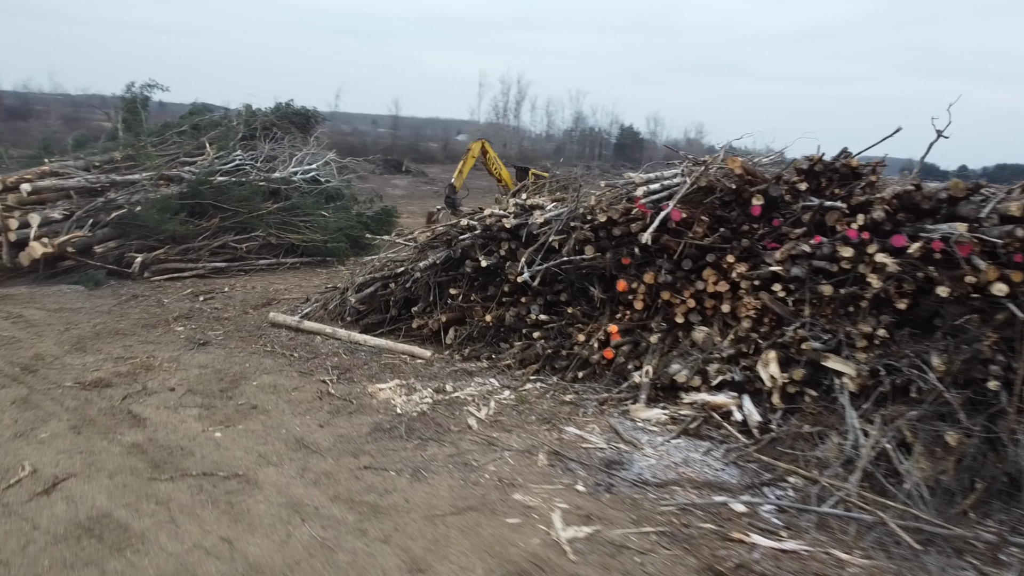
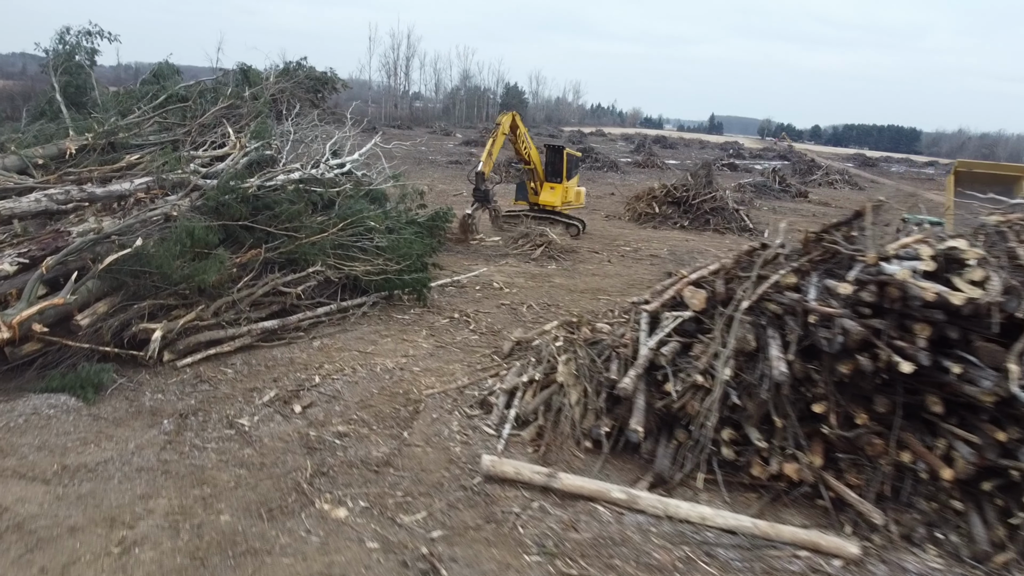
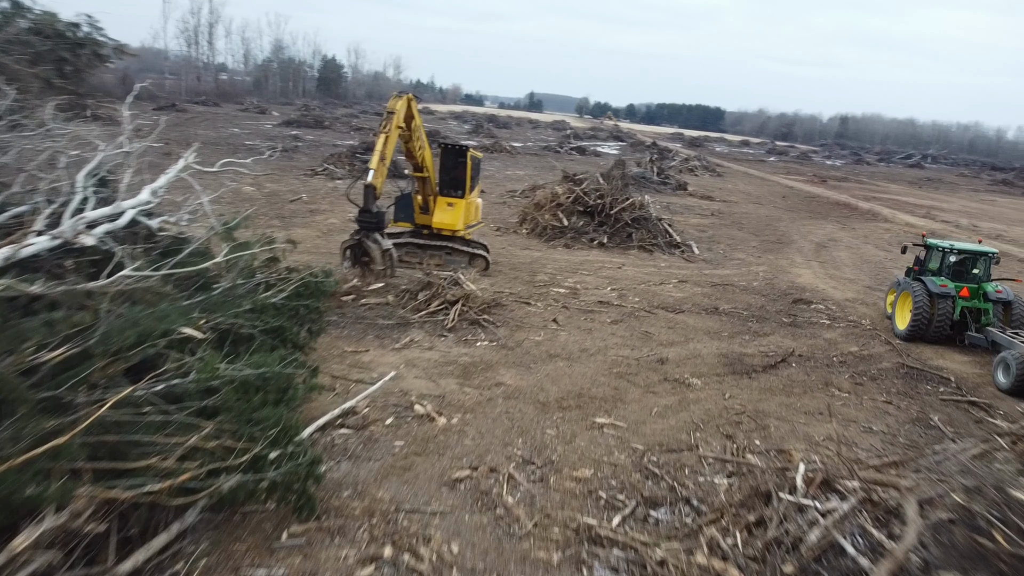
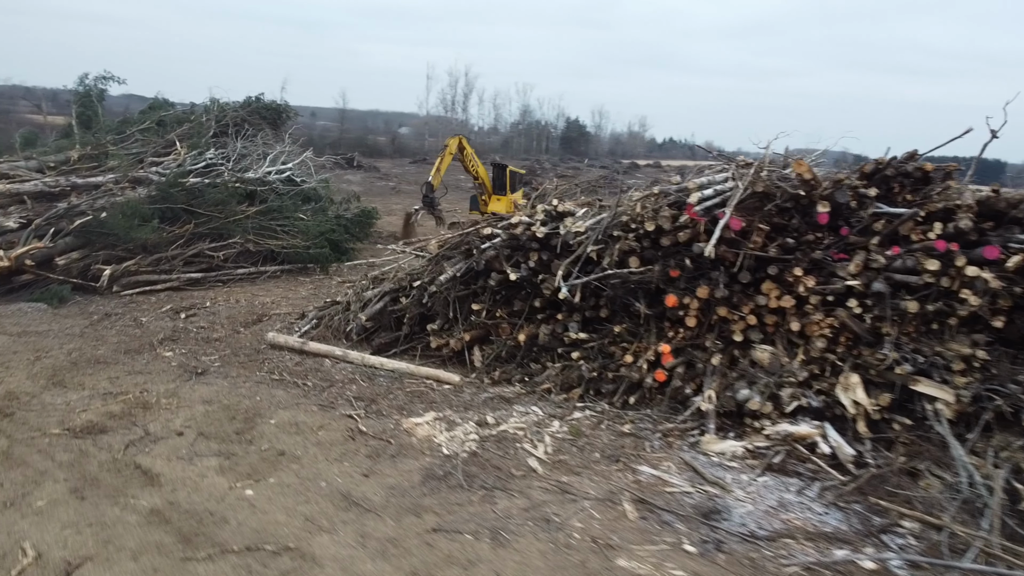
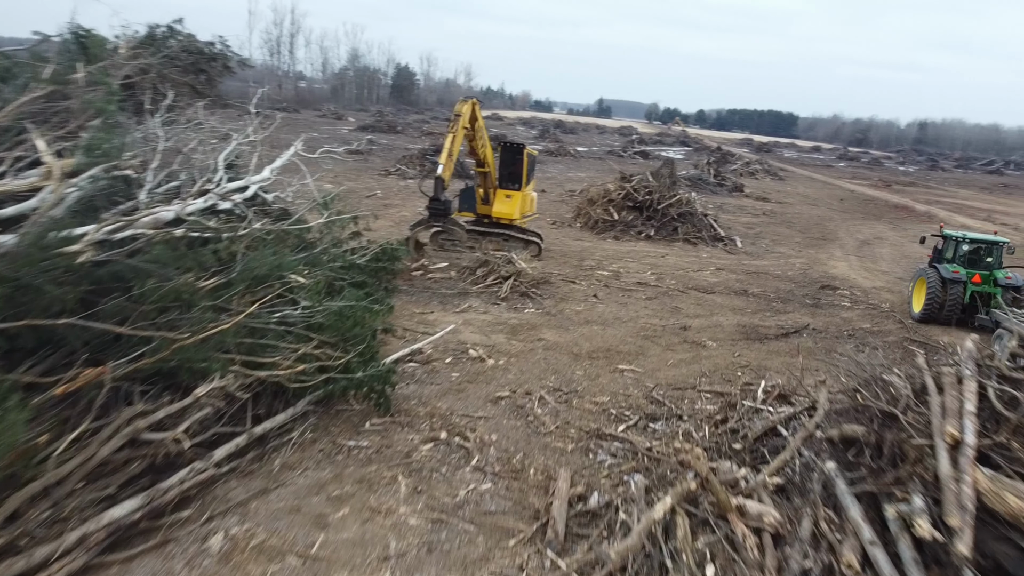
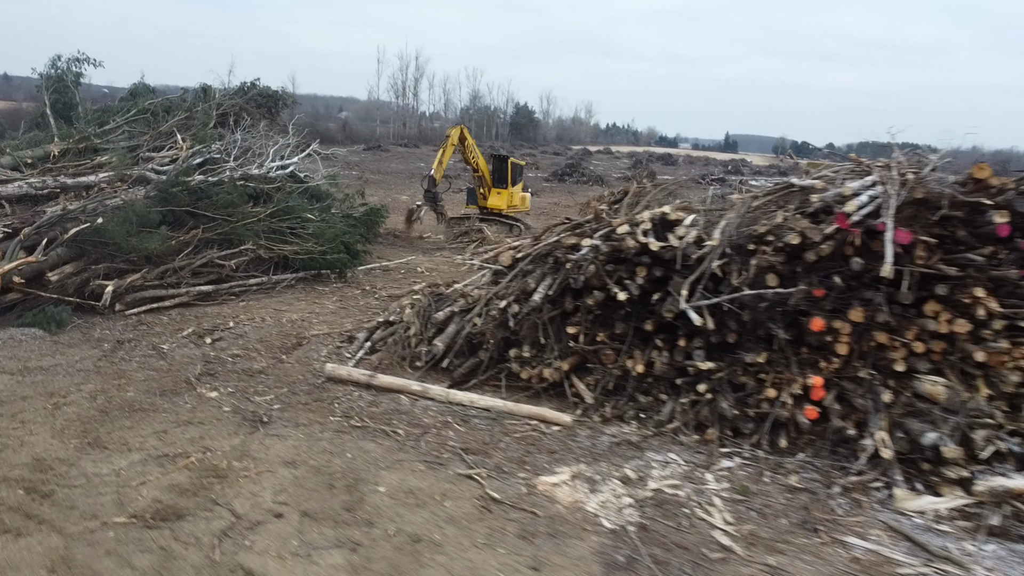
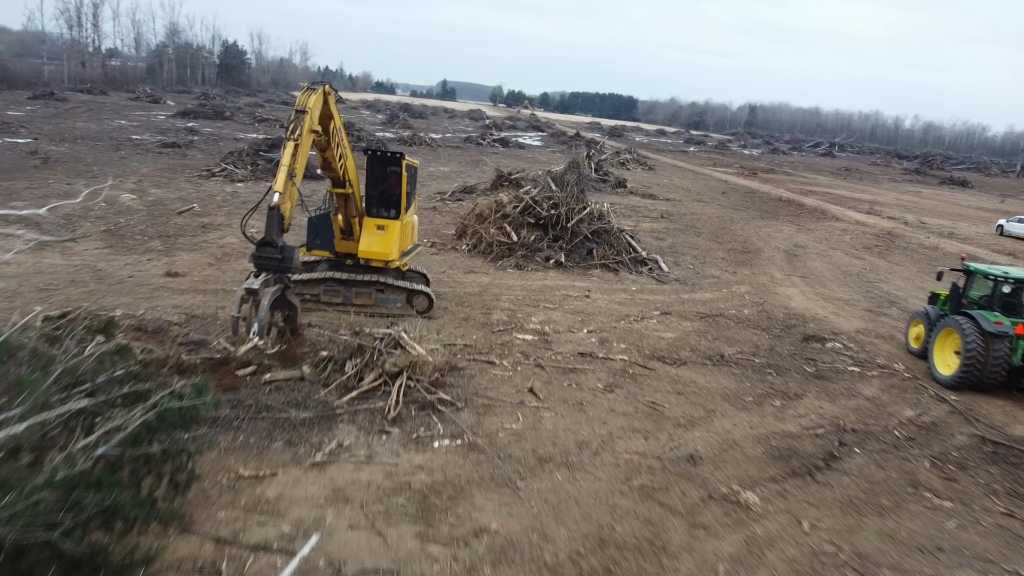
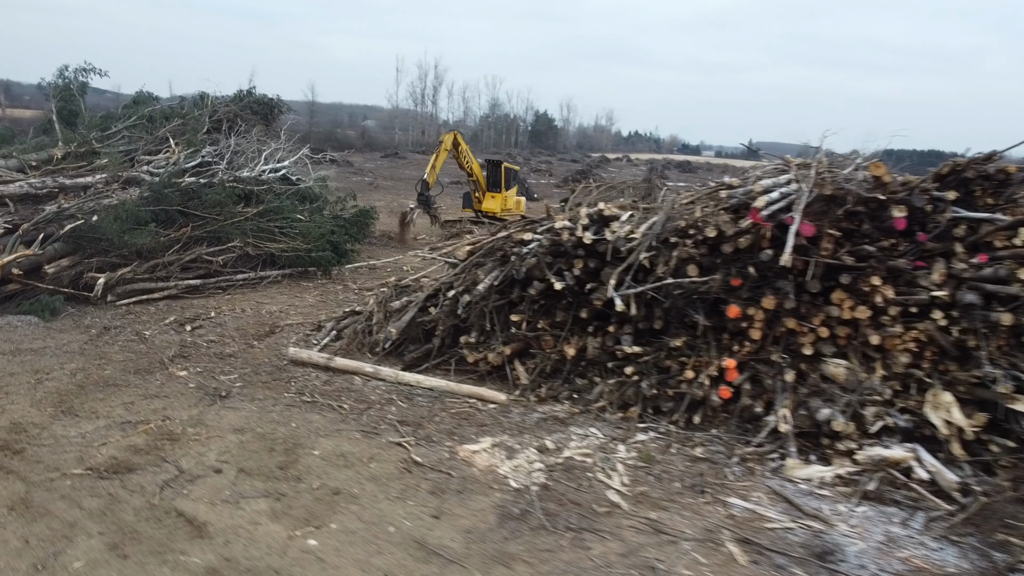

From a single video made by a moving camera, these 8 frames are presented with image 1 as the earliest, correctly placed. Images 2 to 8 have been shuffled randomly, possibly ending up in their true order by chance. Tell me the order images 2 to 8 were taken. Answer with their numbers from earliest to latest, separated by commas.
4, 8, 6, 2, 5, 3, 7
